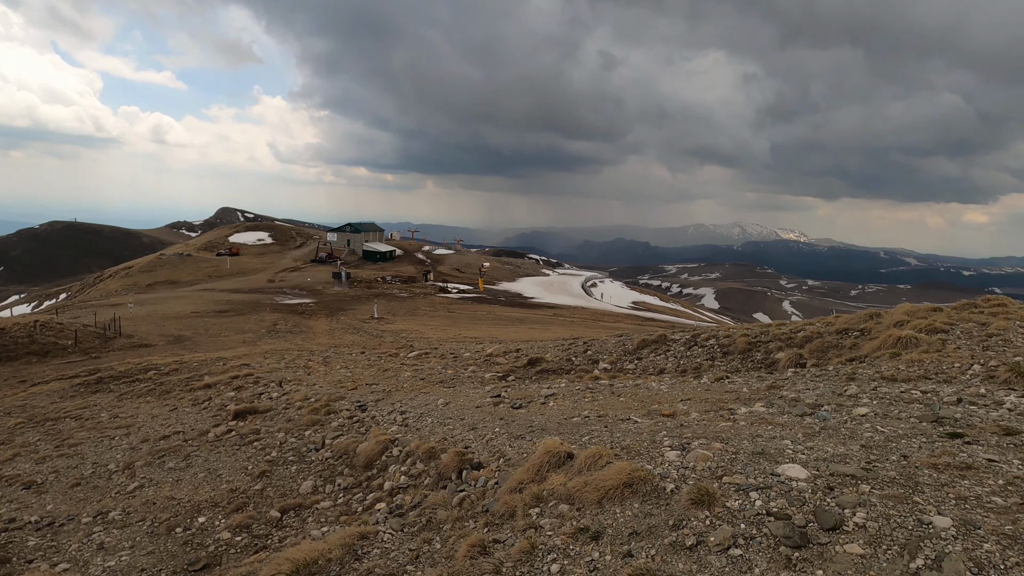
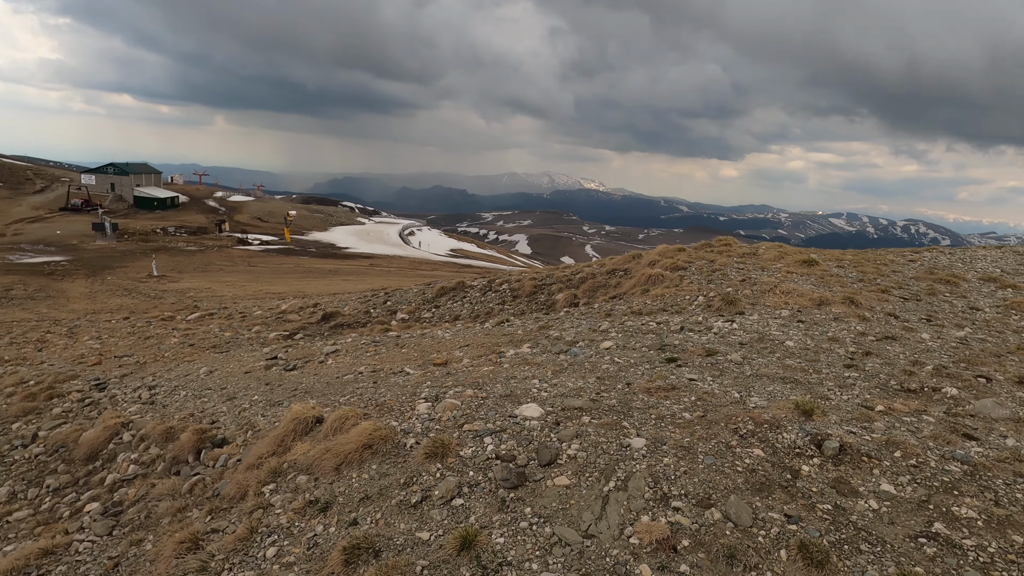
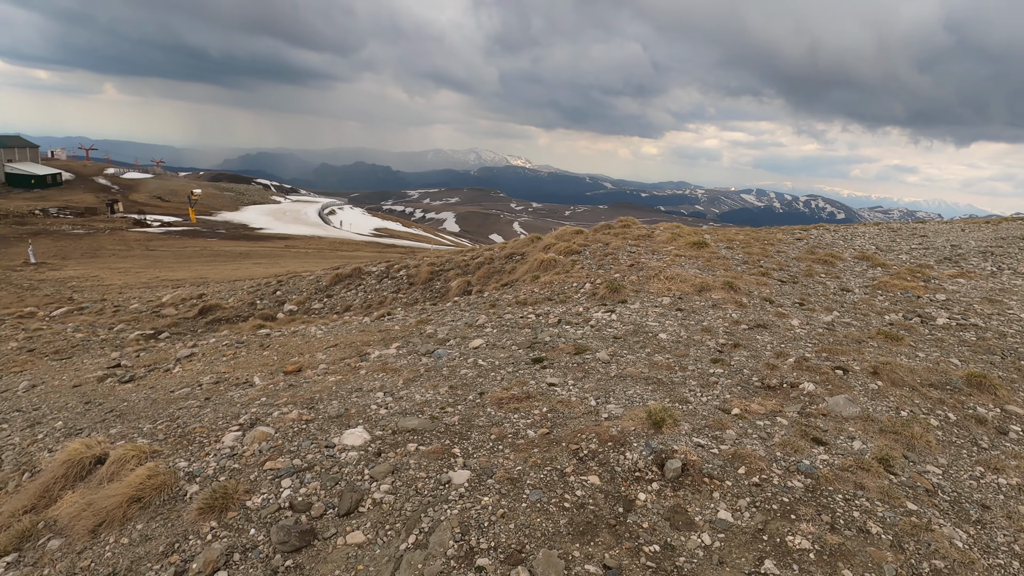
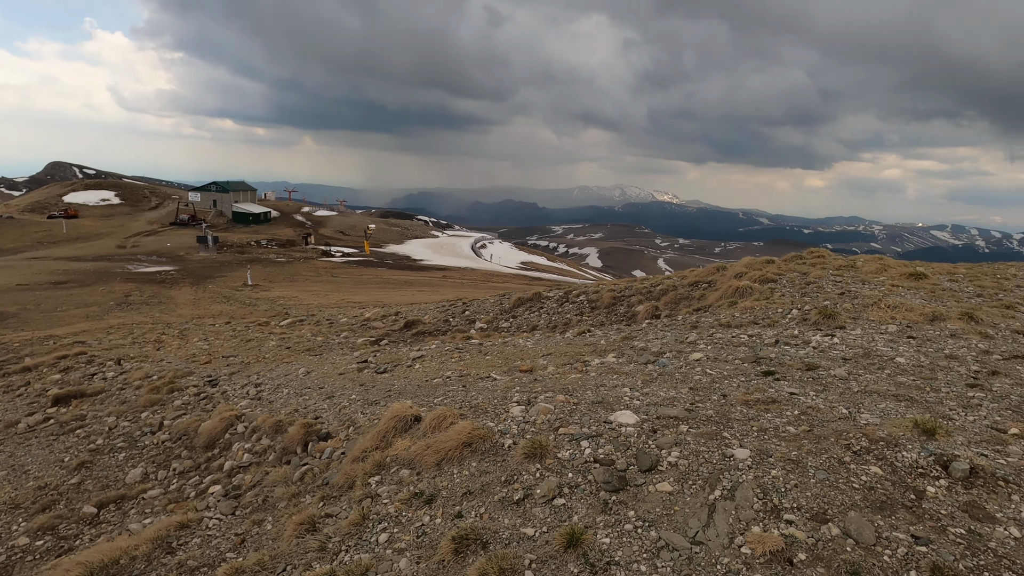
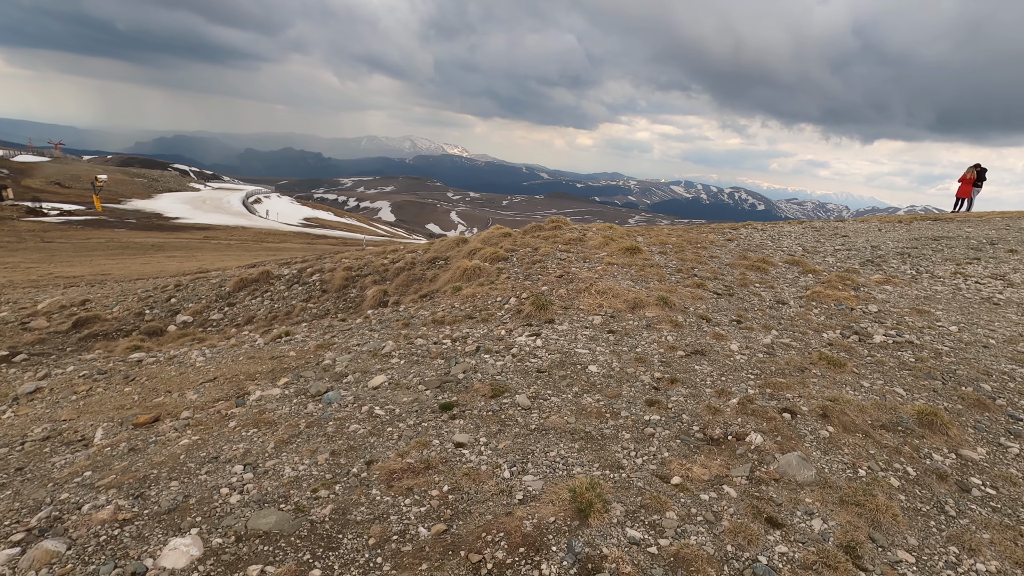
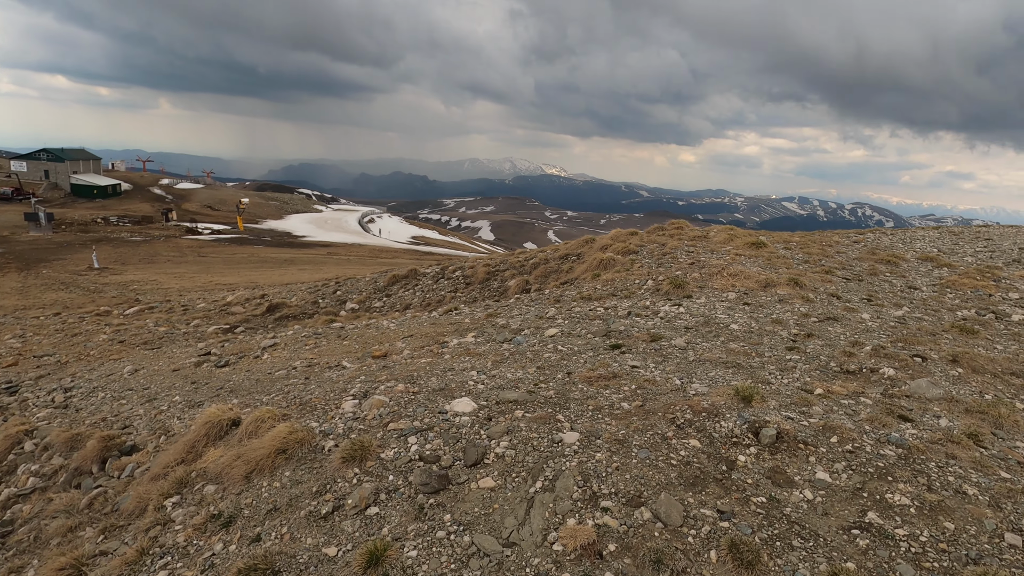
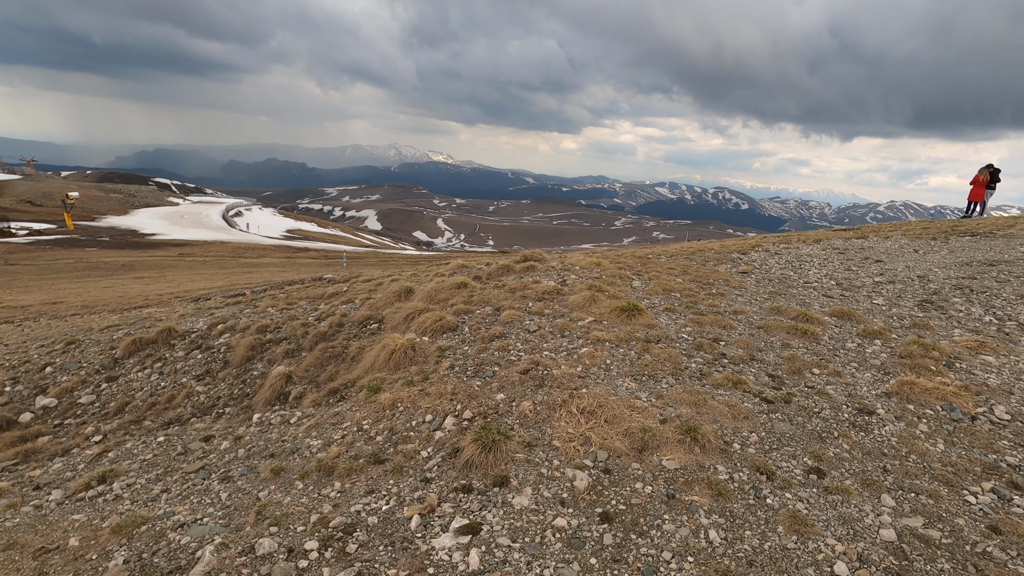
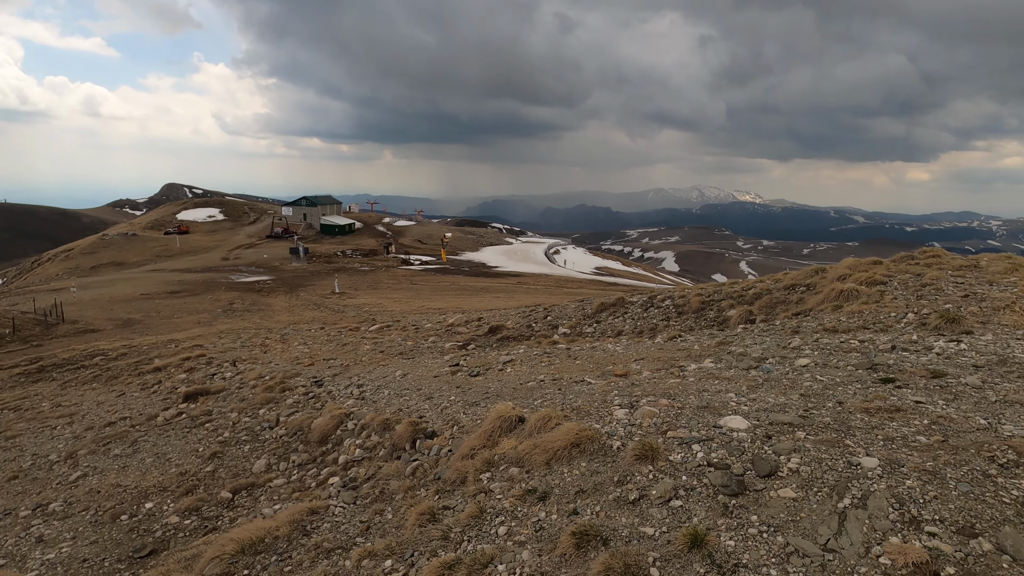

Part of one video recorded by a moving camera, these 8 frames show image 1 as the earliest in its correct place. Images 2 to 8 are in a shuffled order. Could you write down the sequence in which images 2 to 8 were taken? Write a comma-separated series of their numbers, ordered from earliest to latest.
8, 4, 2, 6, 3, 5, 7
